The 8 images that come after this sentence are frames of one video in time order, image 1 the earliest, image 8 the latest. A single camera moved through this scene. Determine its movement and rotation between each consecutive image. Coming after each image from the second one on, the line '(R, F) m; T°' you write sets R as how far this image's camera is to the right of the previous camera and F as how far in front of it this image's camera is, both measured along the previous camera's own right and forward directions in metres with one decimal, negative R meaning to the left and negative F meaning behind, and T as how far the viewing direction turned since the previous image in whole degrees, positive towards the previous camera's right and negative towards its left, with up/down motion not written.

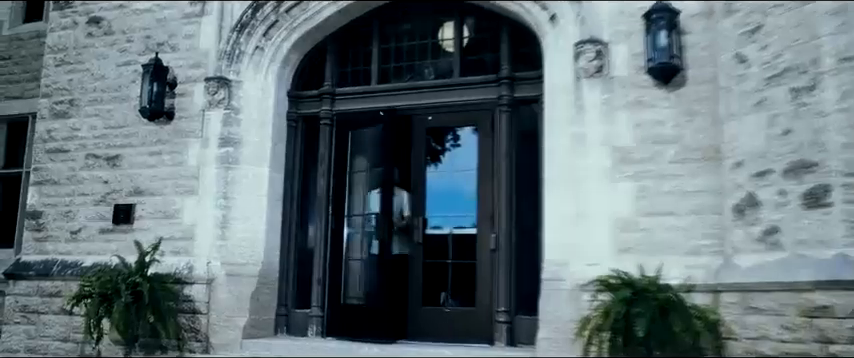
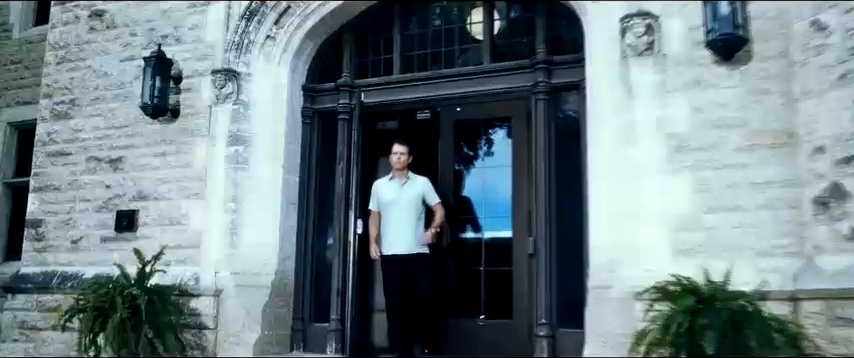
(0.0, +0.7) m; -3°
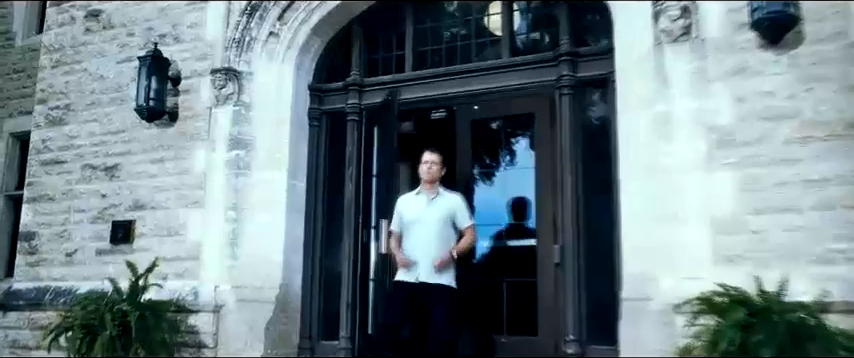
(0.0, +0.5) m; -2°
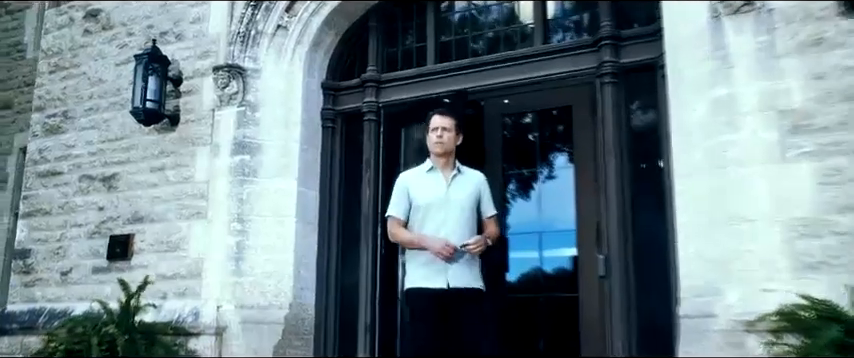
(+0.1, +0.6) m; -3°
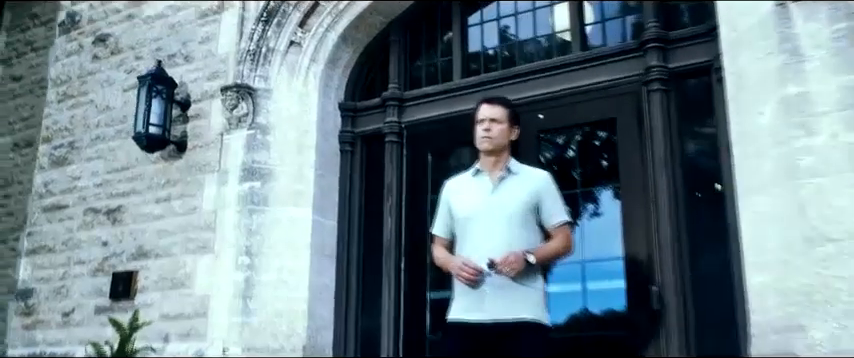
(+0.1, +0.5) m; -3°
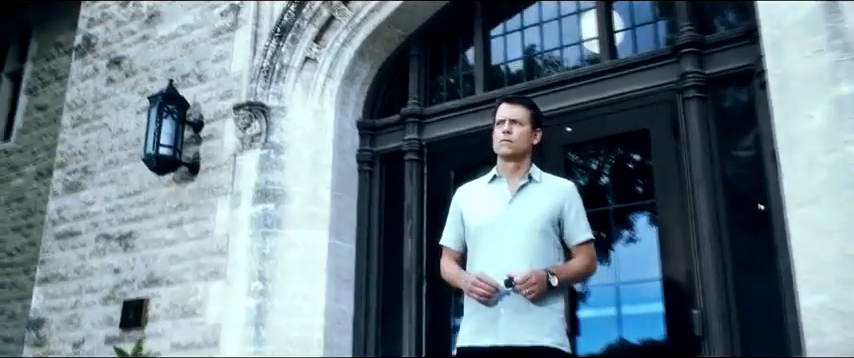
(+0.1, +0.3) m; -2°
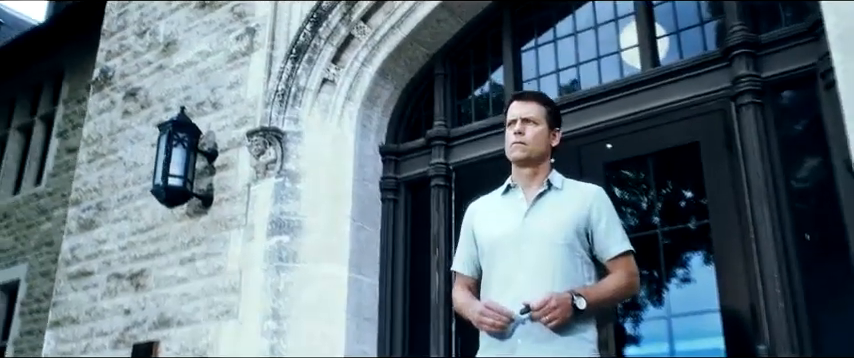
(+0.1, +0.4) m; -3°
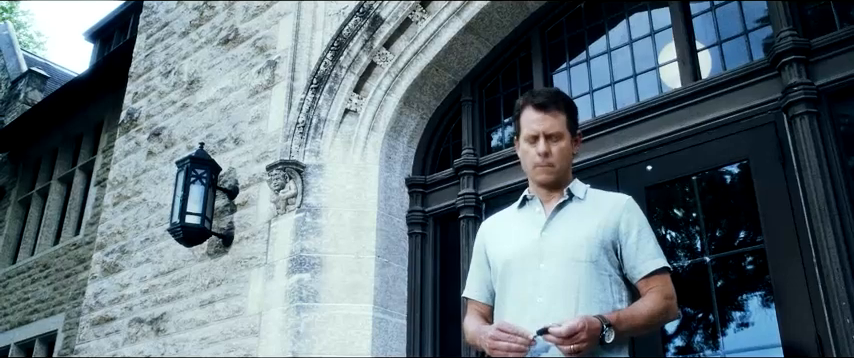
(+0.1, +0.3) m; -3°
